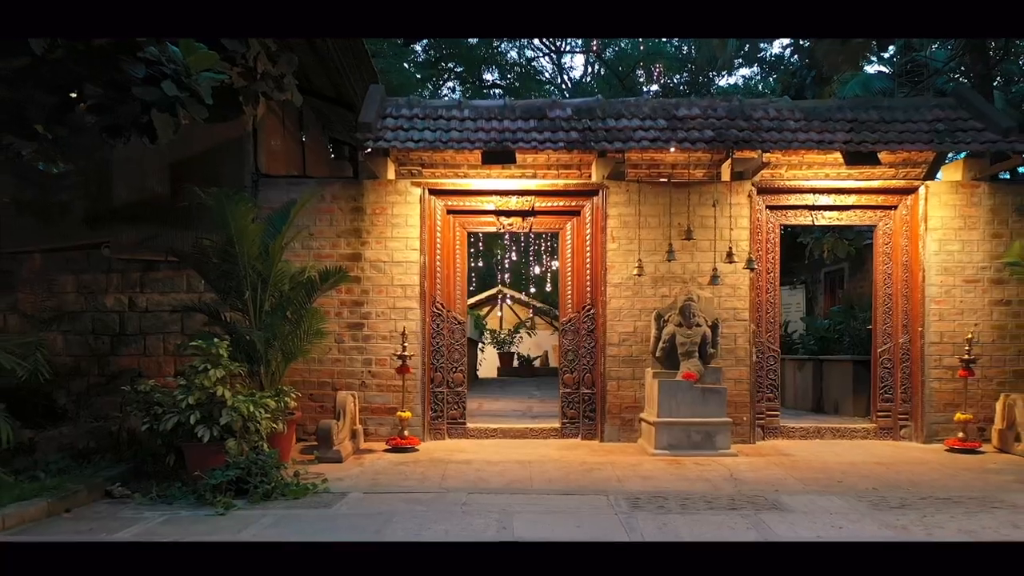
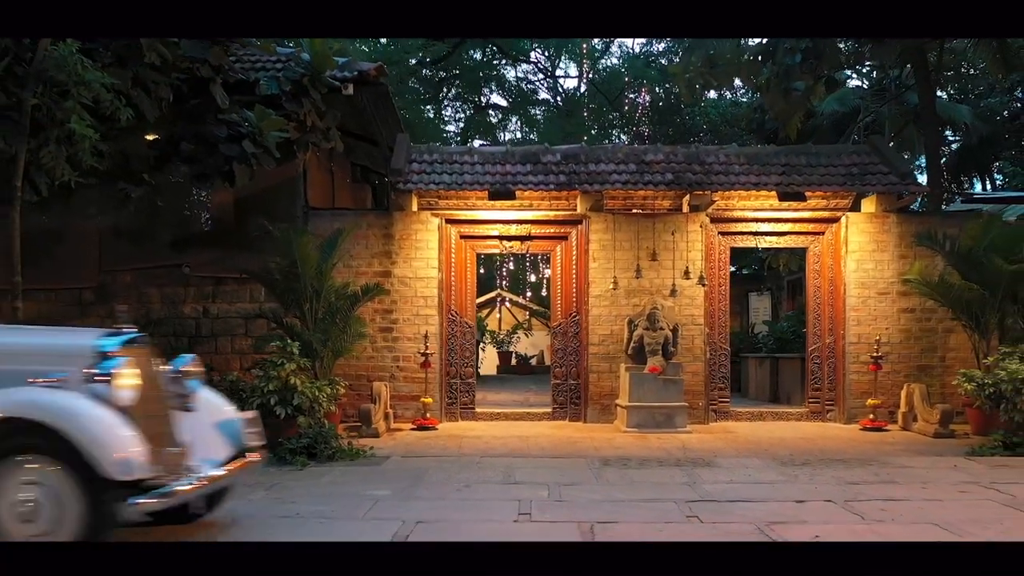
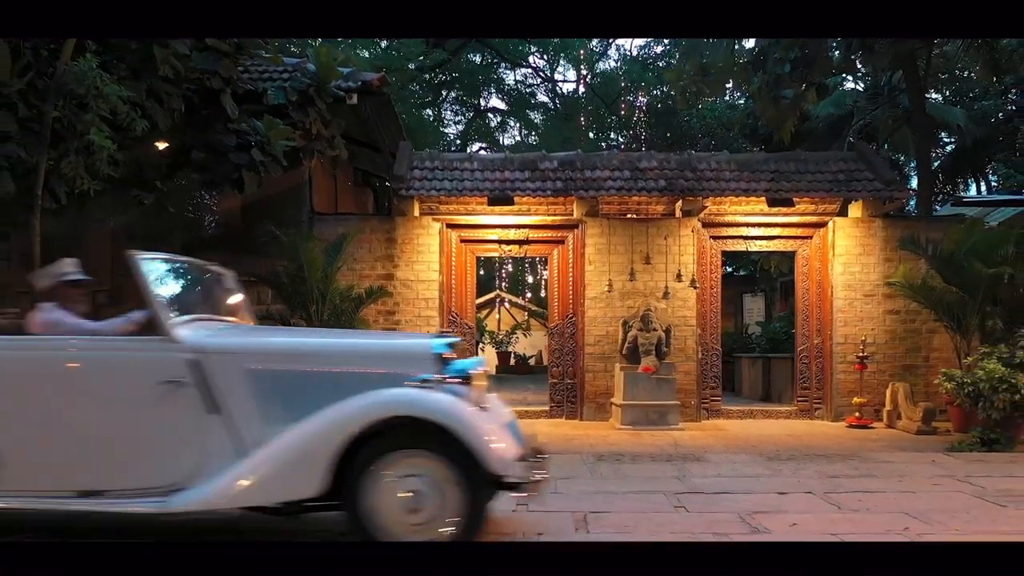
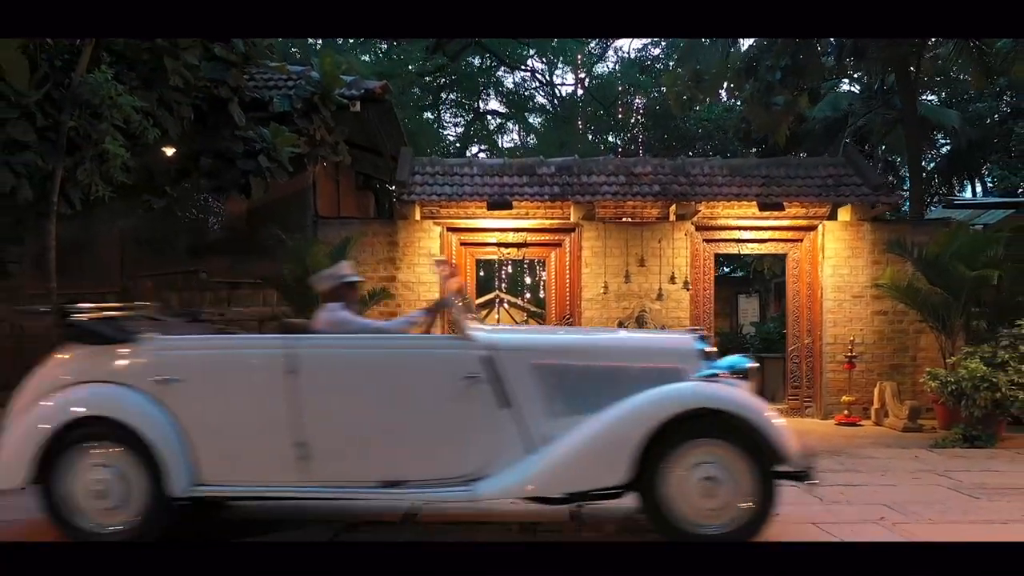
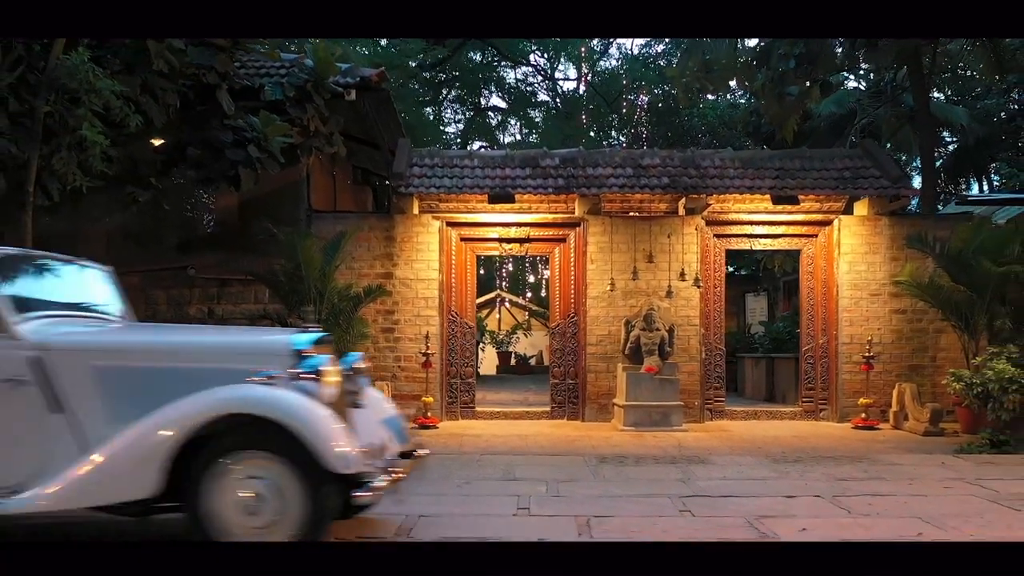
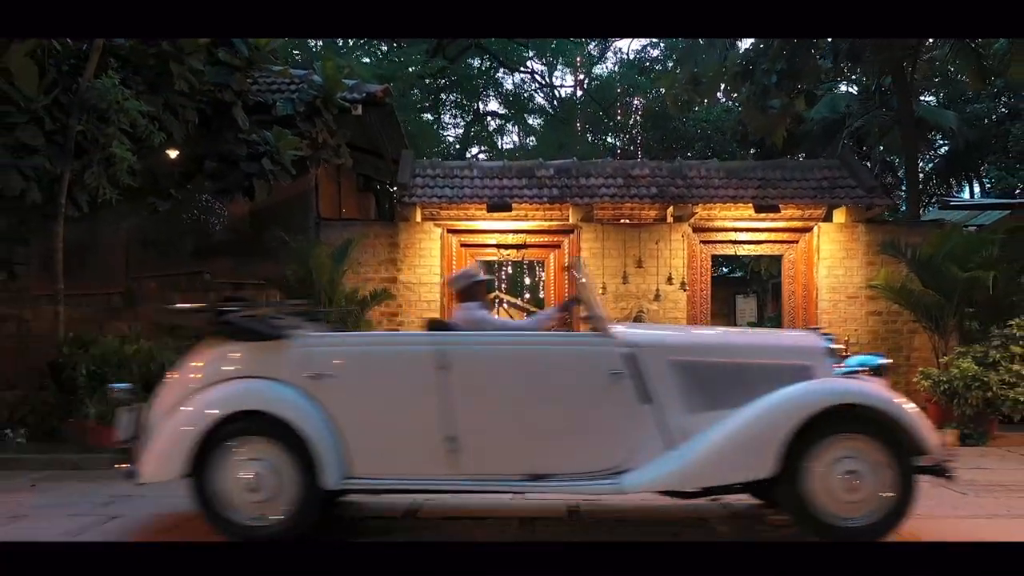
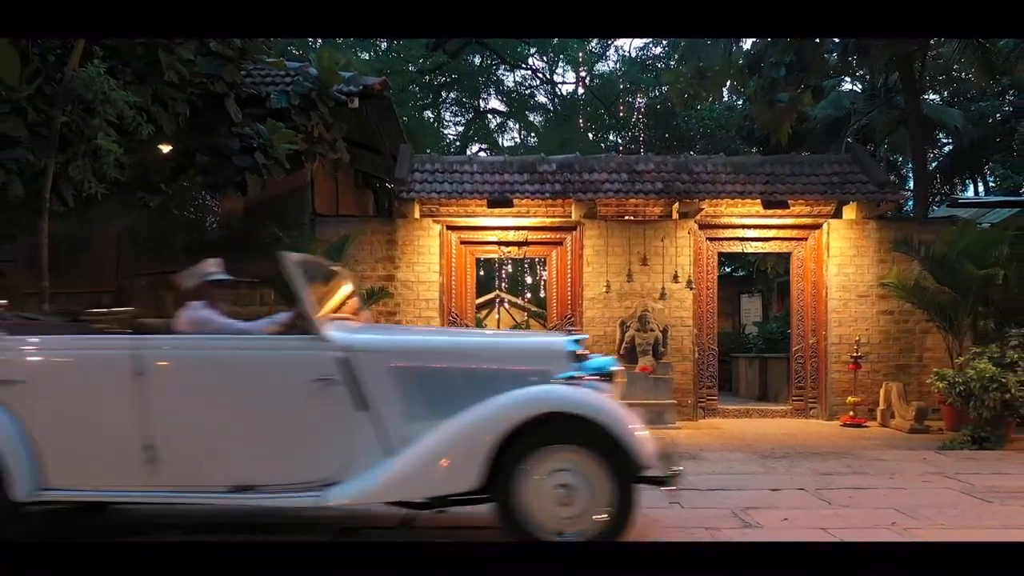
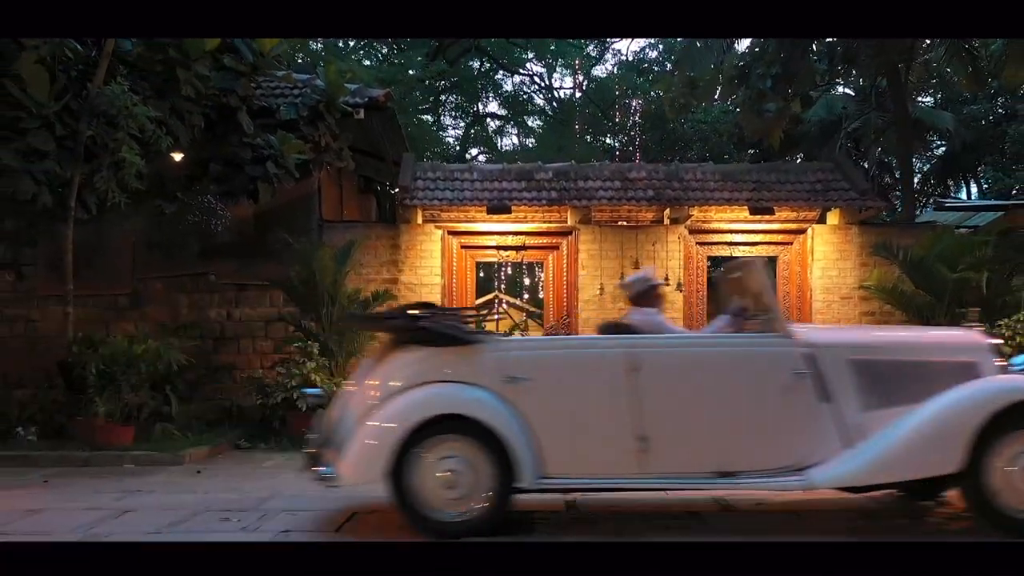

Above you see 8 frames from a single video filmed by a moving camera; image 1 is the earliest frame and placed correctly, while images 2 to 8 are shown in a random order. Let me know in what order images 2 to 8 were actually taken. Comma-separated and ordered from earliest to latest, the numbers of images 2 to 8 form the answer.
2, 5, 3, 7, 4, 6, 8
